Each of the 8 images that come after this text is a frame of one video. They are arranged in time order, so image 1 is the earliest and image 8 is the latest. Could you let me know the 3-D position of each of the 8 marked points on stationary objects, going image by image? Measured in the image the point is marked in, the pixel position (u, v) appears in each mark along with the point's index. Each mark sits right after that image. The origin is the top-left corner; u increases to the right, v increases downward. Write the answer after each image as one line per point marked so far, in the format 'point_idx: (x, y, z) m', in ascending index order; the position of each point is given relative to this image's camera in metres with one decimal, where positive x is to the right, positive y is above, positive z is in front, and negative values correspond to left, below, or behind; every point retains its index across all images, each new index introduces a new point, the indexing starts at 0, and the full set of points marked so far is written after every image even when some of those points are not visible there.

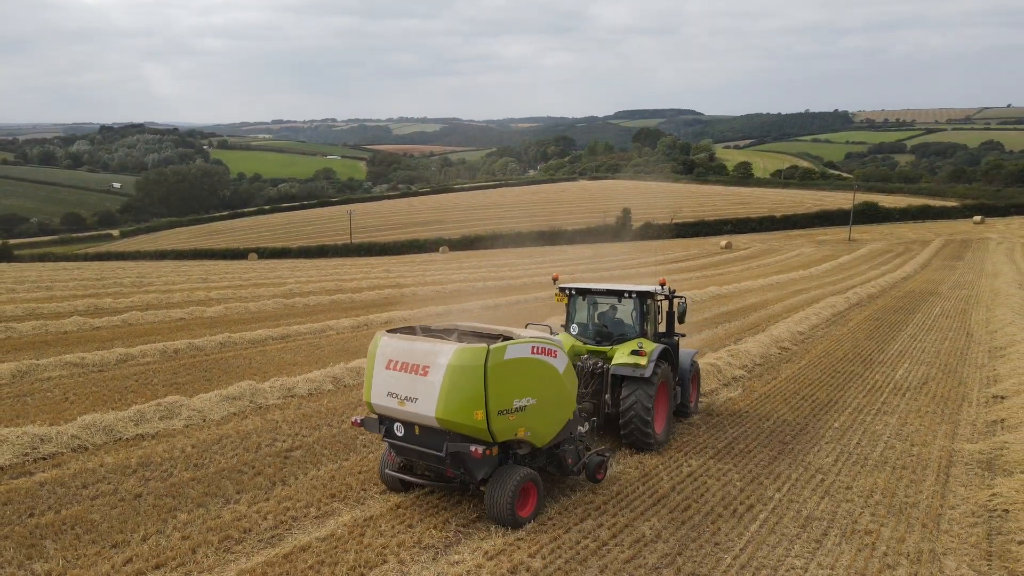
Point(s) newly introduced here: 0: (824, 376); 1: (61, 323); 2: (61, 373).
0: (+4.7, -1.3, +11.2) m
1: (-9.0, -0.7, +14.9) m
2: (-6.3, -1.2, +10.5) m
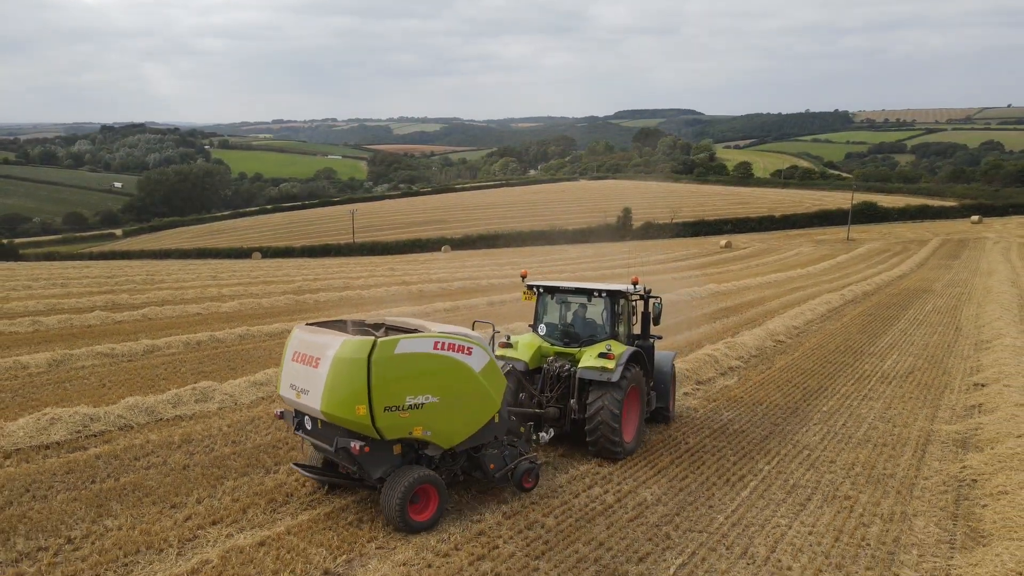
0: (+4.9, -1.3, +11.8) m
1: (-8.9, -0.6, +15.5) m
2: (-6.2, -1.1, +11.1) m
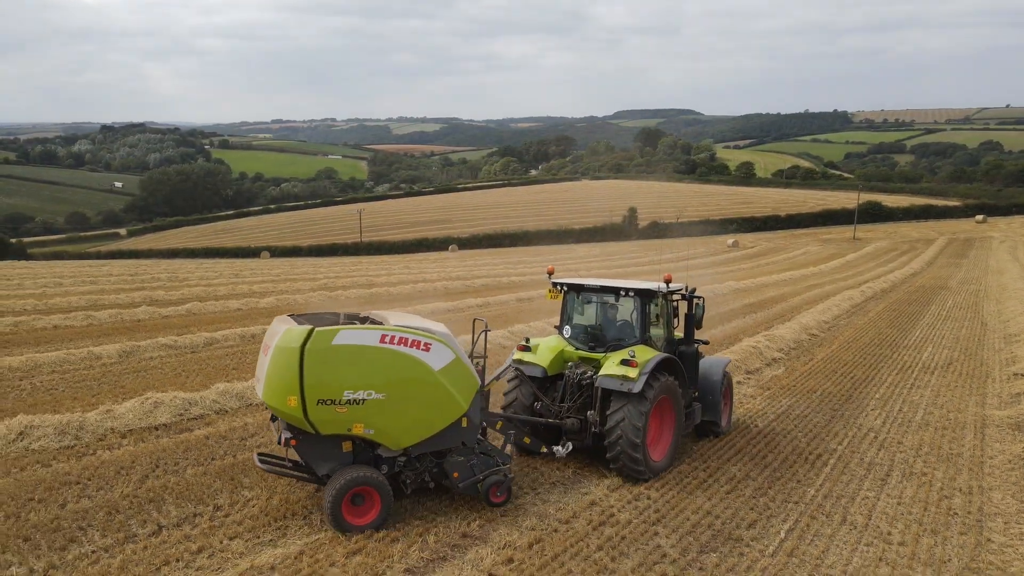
0: (+5.7, -1.2, +12.2) m
1: (-8.1, -0.5, +15.8) m
2: (-5.4, -1.0, +11.4) m
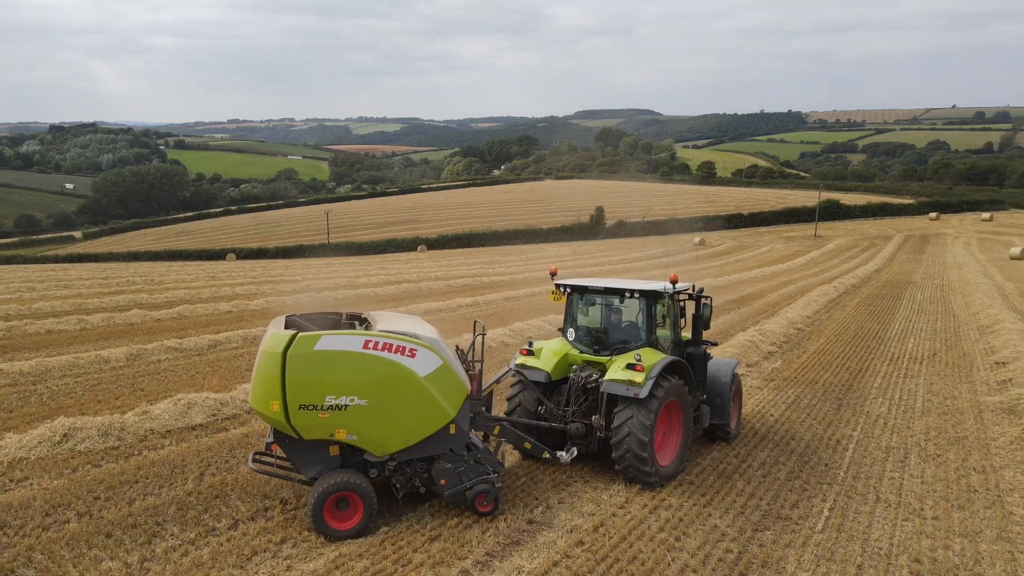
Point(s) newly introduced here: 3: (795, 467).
0: (+5.7, -1.1, +12.7) m
1: (-8.2, -0.6, +15.7) m
2: (-5.3, -1.0, +11.4) m
3: (+2.4, -1.6, +6.4) m
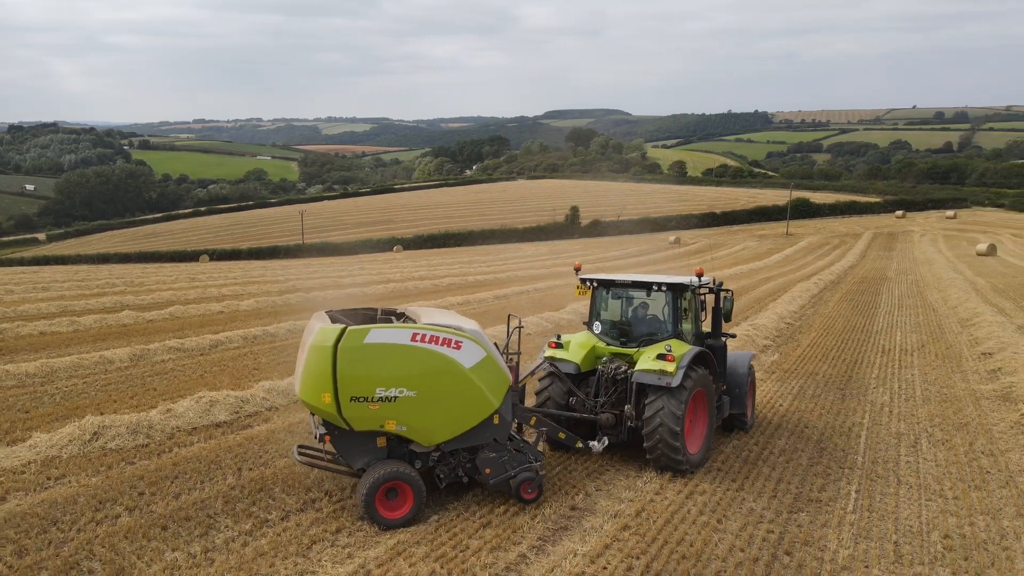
0: (+5.8, -1.0, +13.1) m
1: (-8.3, -0.6, +15.5) m
2: (-5.2, -1.0, +11.4) m
3: (+2.7, -1.5, +6.7) m
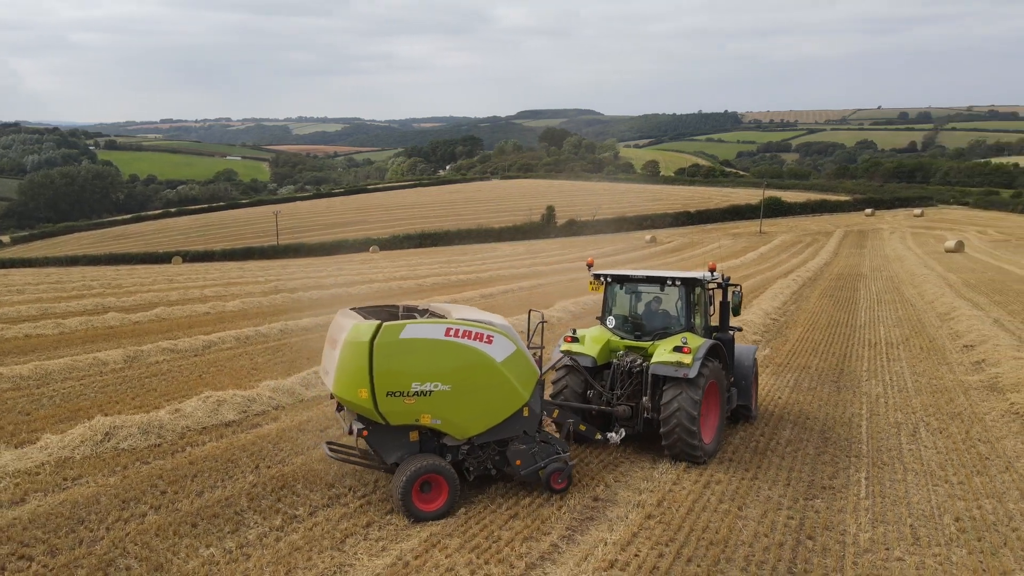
0: (+5.6, -0.9, +13.3) m
1: (-8.5, -0.6, +15.3) m
2: (-5.3, -1.0, +11.2) m
3: (+2.8, -1.4, +6.8) m
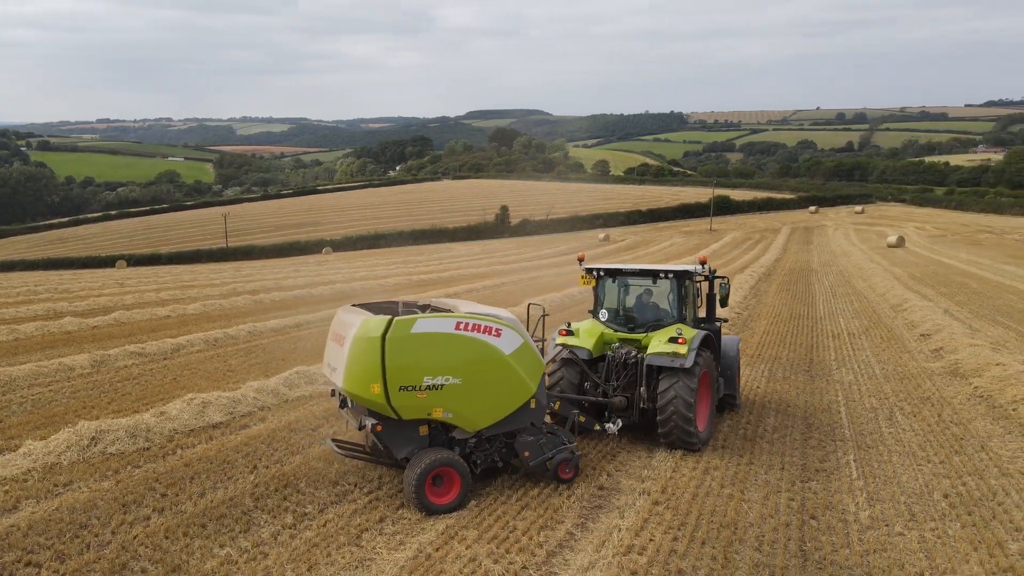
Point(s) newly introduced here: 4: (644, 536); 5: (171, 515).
0: (+5.2, -0.8, +13.7) m
1: (-9.1, -0.7, +14.7) m
2: (-5.6, -1.1, +10.9) m
3: (+2.8, -1.3, +7.1) m
4: (+0.8, -1.6, +4.7) m
5: (-2.3, -1.5, +4.9) m
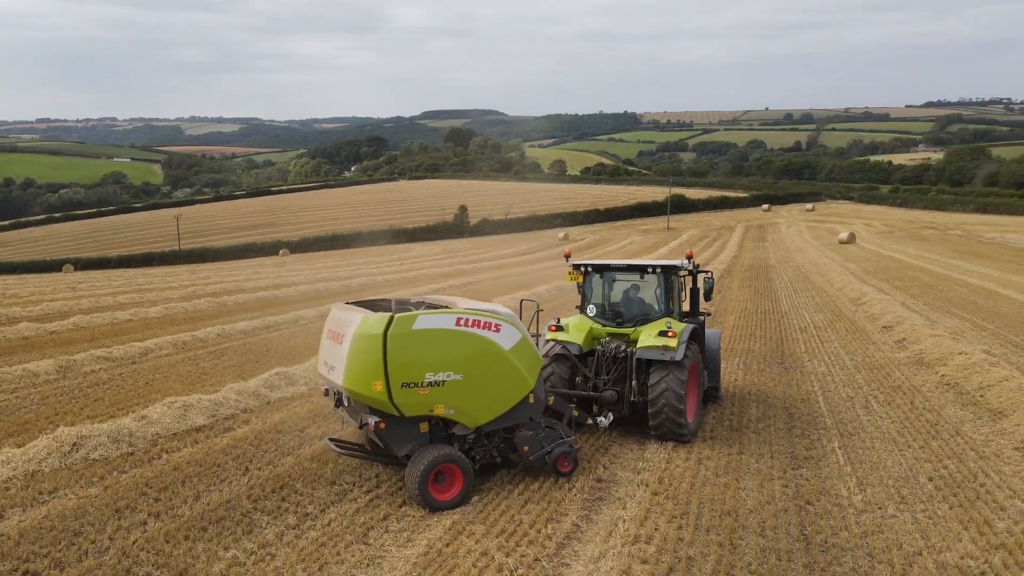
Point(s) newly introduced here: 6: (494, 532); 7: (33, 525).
0: (+4.7, -0.7, +14.0) m
1: (-9.6, -0.8, +14.2) m
2: (-5.9, -1.1, +10.6) m
3: (+2.7, -1.3, +7.3) m
4: (+0.9, -1.5, +4.7) m
5: (-2.2, -1.5, +4.8) m
6: (-0.1, -1.5, +4.6) m
7: (-3.1, -1.5, +4.7) m
